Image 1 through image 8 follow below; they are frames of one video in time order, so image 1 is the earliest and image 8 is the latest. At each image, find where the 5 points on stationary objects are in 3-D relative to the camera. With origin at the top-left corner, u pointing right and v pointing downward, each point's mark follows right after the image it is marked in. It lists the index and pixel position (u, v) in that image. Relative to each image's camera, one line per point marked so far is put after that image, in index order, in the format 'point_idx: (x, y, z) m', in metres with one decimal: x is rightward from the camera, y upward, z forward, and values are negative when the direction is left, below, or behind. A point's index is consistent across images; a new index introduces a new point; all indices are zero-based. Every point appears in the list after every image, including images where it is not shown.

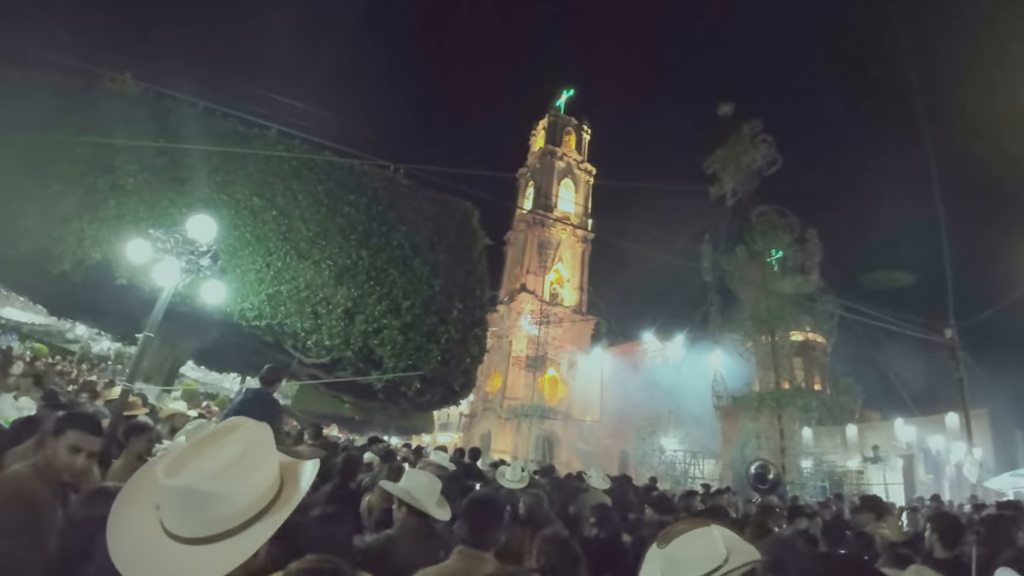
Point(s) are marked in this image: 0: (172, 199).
0: (-5.7, +1.5, +10.2) m
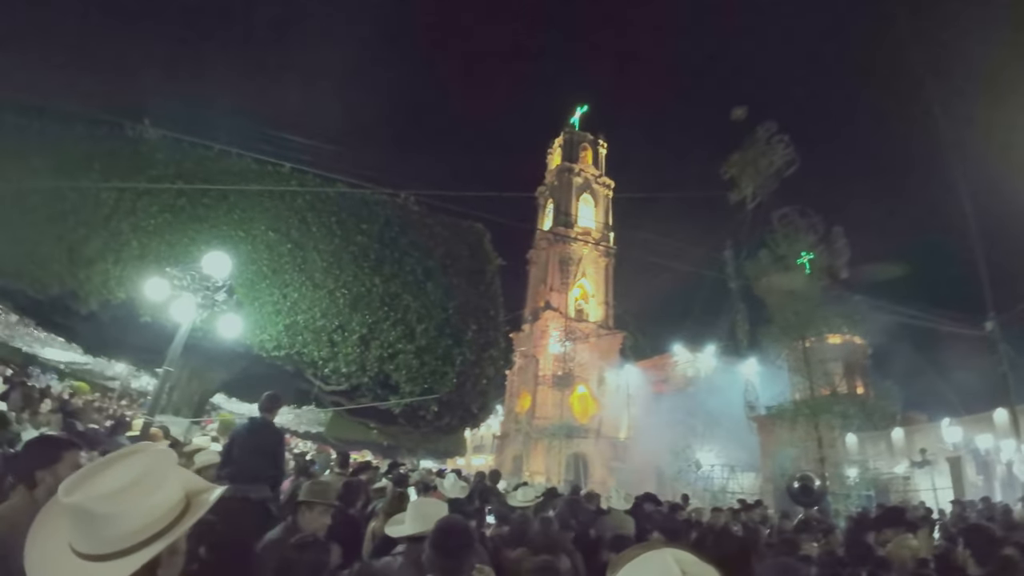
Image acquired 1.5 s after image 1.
0: (-5.6, +0.9, +10.6) m
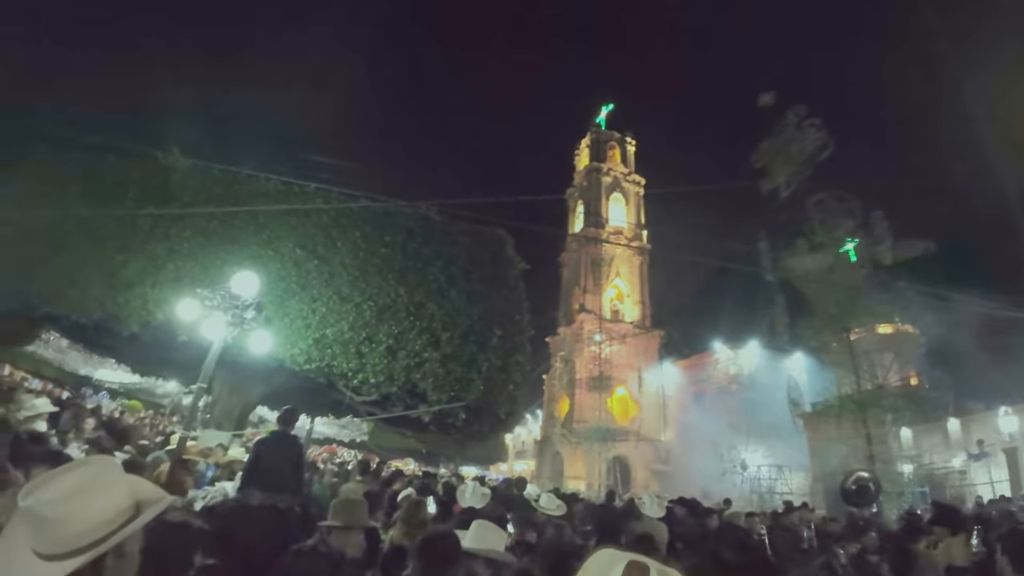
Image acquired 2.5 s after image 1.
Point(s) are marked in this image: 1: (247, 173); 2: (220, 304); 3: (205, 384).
0: (-5.3, +0.5, +11.1) m
1: (-5.1, +2.2, +11.7) m
2: (-4.8, -0.3, +9.9) m
3: (-4.9, -1.5, +9.7) m
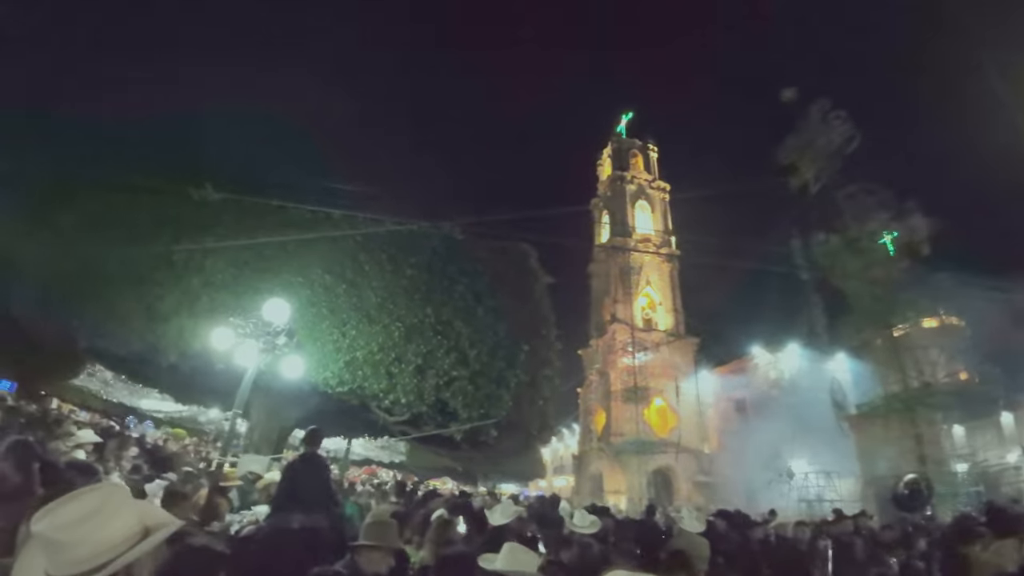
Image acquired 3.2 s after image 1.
0: (-4.9, 0.0, +11.5) m
1: (-4.7, +1.7, +12.1) m
2: (-4.4, -0.7, +10.2) m
3: (-4.5, -2.0, +9.9) m
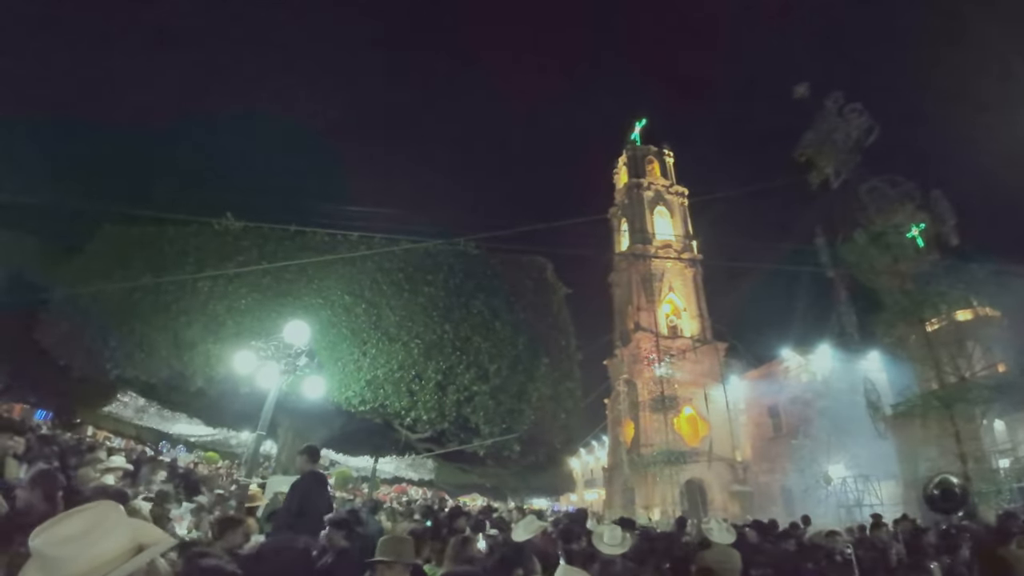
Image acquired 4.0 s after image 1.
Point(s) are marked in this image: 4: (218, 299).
0: (-4.6, -0.5, +11.7) m
1: (-4.4, +1.2, +12.4) m
2: (-4.1, -1.1, +10.4) m
3: (-4.1, -2.4, +10.1) m
4: (-5.5, -0.2, +11.3) m
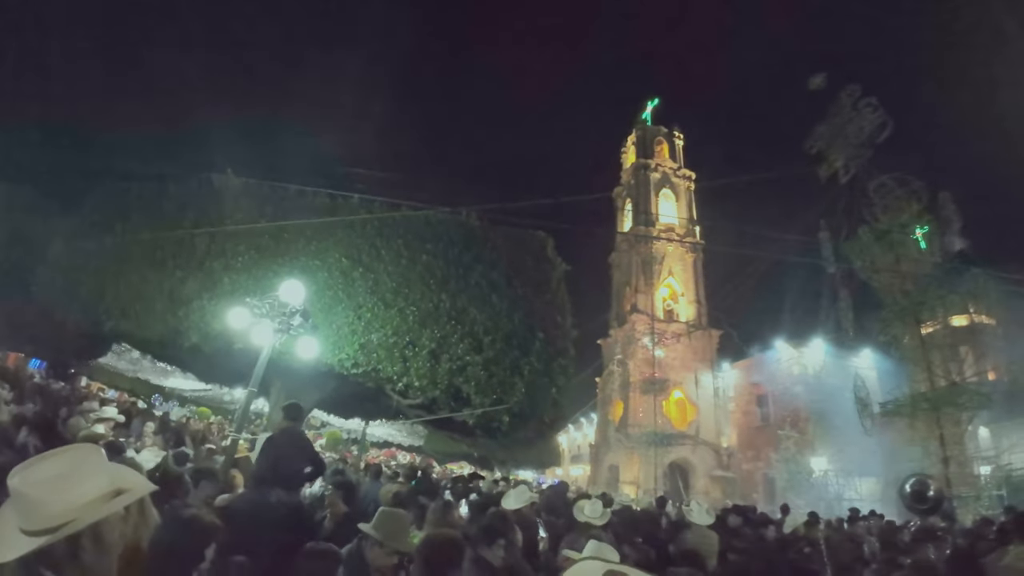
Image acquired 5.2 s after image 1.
0: (-4.6, +0.3, +11.7) m
1: (-4.3, +2.0, +12.3) m
2: (-4.2, -0.4, +10.4) m
3: (-4.3, -1.7, +10.2) m
4: (-5.6, +0.6, +11.3) m
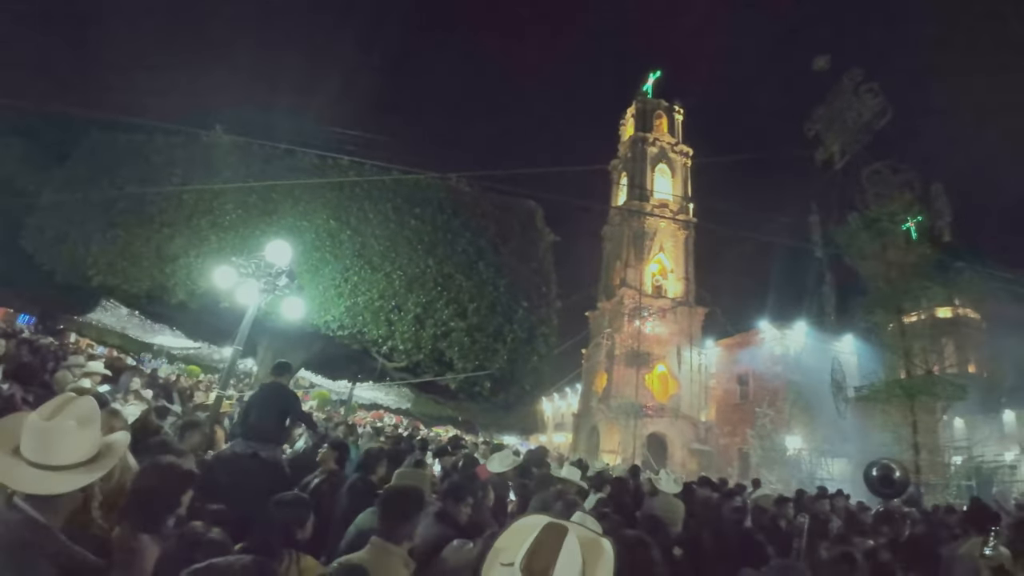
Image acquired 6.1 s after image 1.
0: (-4.8, +1.1, +11.7) m
1: (-4.5, +2.8, +12.2) m
2: (-4.4, +0.2, +10.4) m
3: (-4.6, -1.0, +10.3) m
4: (-5.7, +1.4, +11.2) m
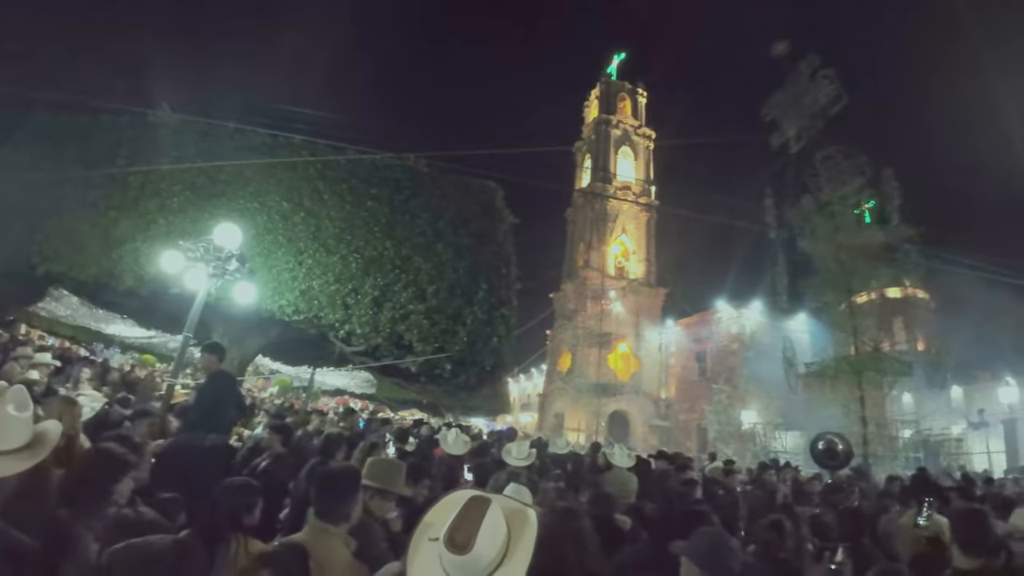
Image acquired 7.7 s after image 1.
0: (-5.6, +1.4, +11.4) m
1: (-5.3, +3.1, +11.9) m
2: (-5.1, +0.5, +10.2) m
3: (-5.3, -0.8, +10.1) m
4: (-6.5, +1.7, +10.9) m
